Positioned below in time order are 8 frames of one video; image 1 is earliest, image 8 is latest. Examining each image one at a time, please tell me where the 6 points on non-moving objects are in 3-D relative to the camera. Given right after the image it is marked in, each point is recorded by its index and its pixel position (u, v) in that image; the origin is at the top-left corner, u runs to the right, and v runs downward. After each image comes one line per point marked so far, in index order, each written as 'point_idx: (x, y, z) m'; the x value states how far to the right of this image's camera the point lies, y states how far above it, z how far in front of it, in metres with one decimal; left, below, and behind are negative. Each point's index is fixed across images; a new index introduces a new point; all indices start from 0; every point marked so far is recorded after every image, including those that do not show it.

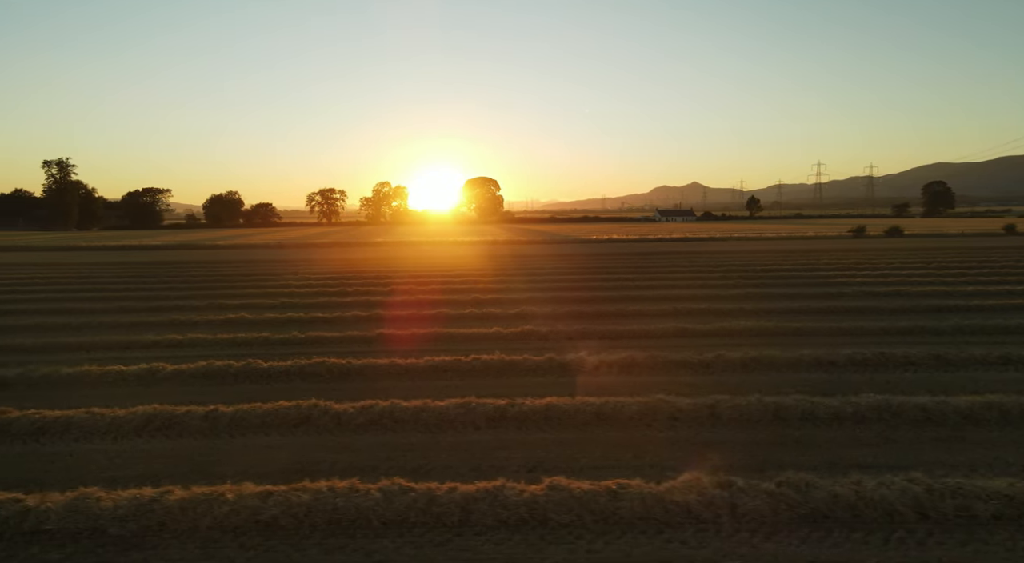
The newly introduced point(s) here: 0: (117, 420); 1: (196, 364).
0: (-4.0, -1.4, +6.7) m
1: (-4.6, -1.2, +10.1) m
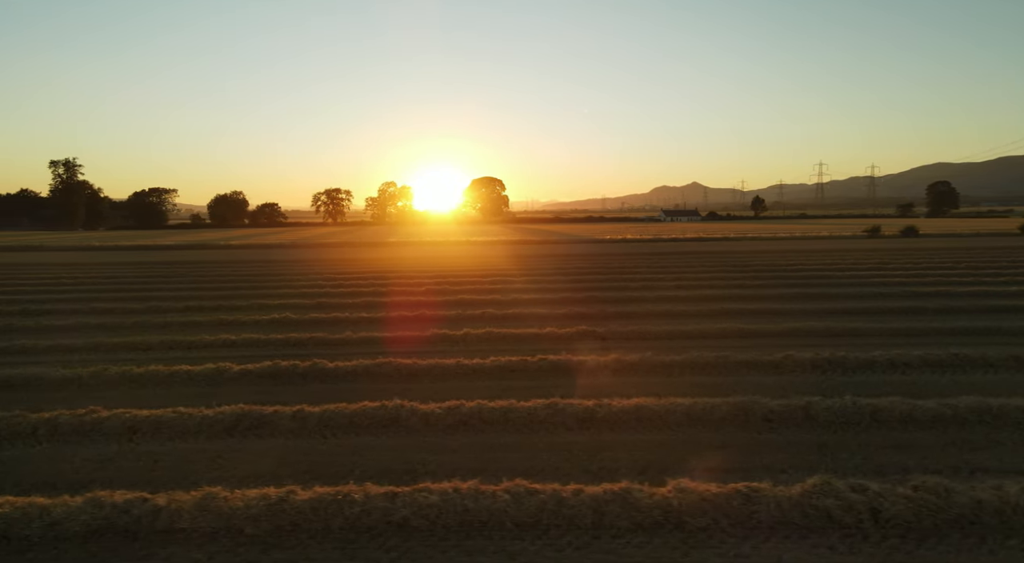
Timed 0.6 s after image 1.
0: (-3.1, -1.4, +6.8) m
1: (-3.7, -1.2, +10.1) m
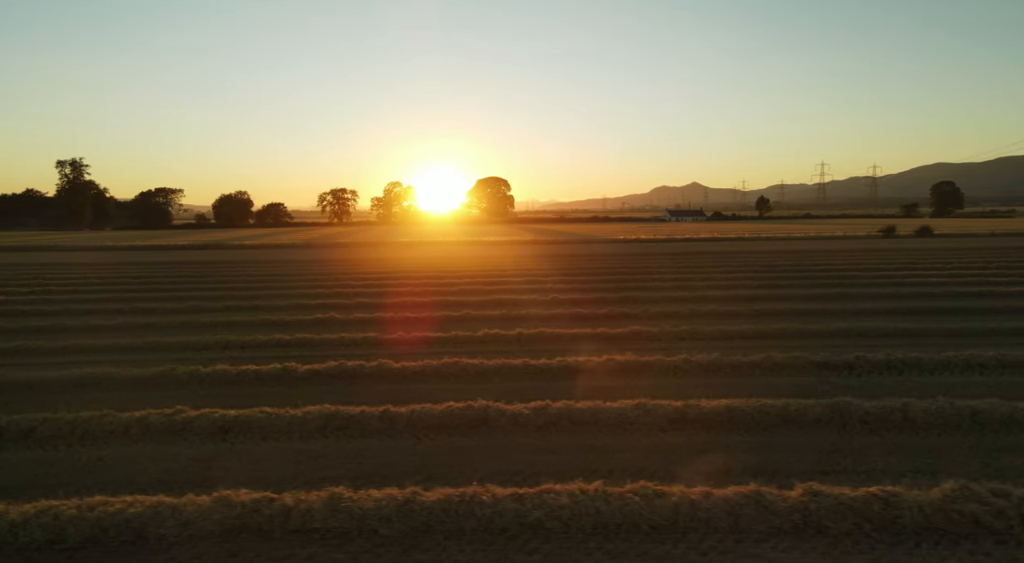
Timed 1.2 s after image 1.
0: (-2.2, -1.4, +6.8) m
1: (-2.7, -1.2, +10.1) m
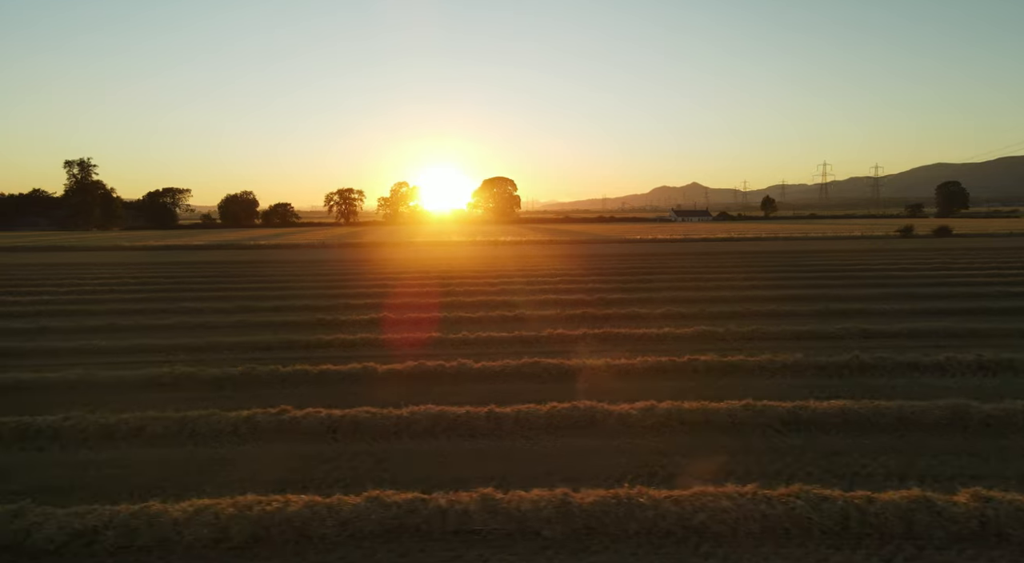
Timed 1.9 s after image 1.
0: (-1.1, -1.4, +6.7) m
1: (-1.5, -1.2, +10.1) m
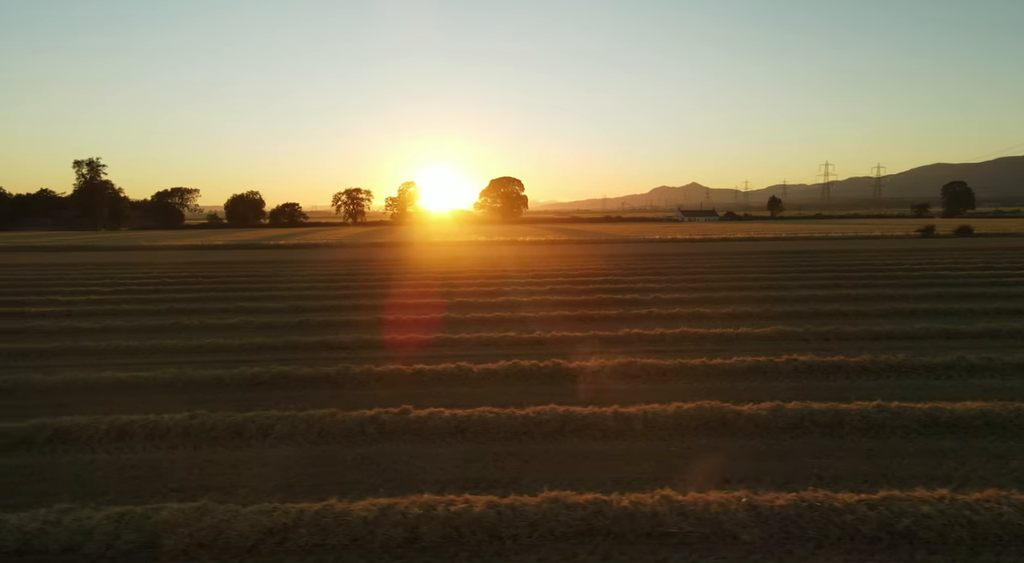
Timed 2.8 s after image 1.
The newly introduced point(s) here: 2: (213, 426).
0: (+0.2, -1.4, +6.7) m
1: (-0.2, -1.2, +10.1) m
2: (-3.0, -1.4, +6.7) m
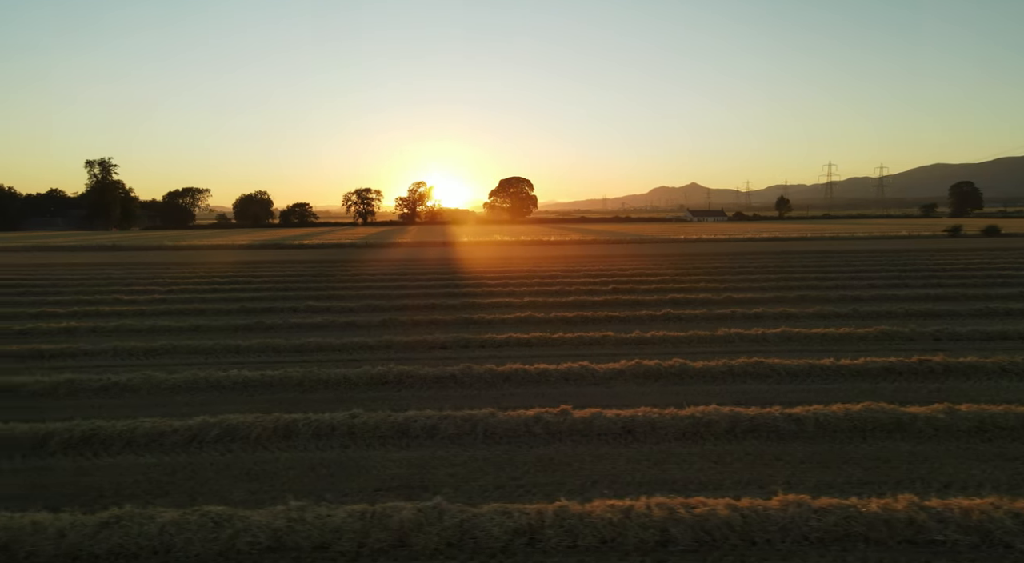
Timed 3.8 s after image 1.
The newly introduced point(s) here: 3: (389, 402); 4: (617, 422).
0: (+1.8, -1.4, +6.6) m
1: (+1.6, -1.2, +9.9) m
2: (-1.3, -1.4, +6.6) m
3: (-1.4, -1.4, +7.7) m
4: (+1.0, -1.4, +6.6) m
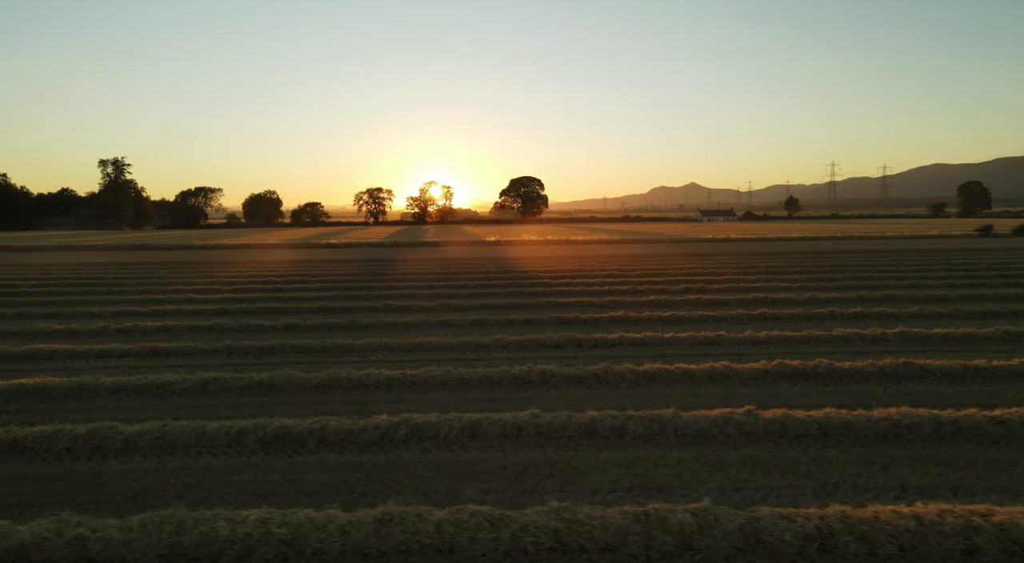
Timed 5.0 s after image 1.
0: (+3.6, -1.3, +6.4) m
1: (+3.6, -1.2, +9.7) m
2: (+0.5, -1.4, +6.6) m
3: (+0.5, -1.4, +7.6) m
4: (+2.9, -1.4, +6.4) m
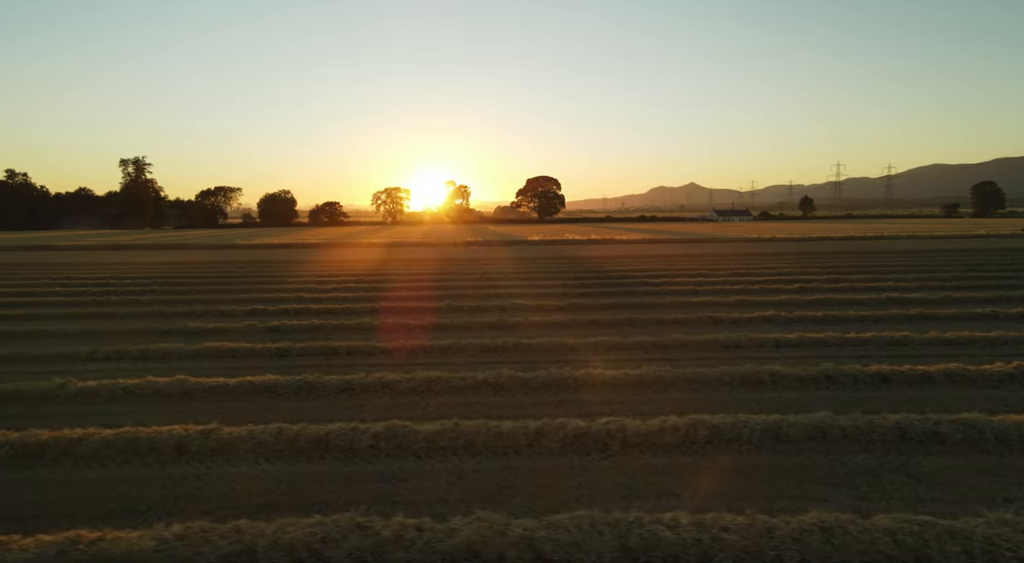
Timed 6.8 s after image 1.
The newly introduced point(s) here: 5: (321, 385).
0: (+6.5, -1.3, +5.9) m
1: (+6.7, -1.2, +9.3) m
2: (+3.4, -1.4, +6.3) m
3: (+3.5, -1.4, +7.4) m
4: (+5.8, -1.4, +6.1) m
5: (-2.7, -1.4, +9.2) m
